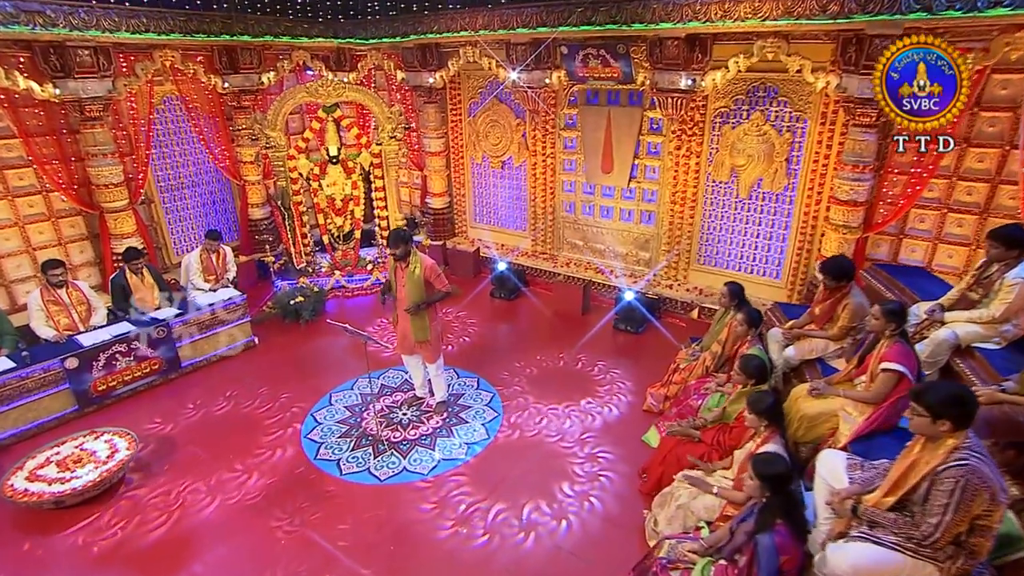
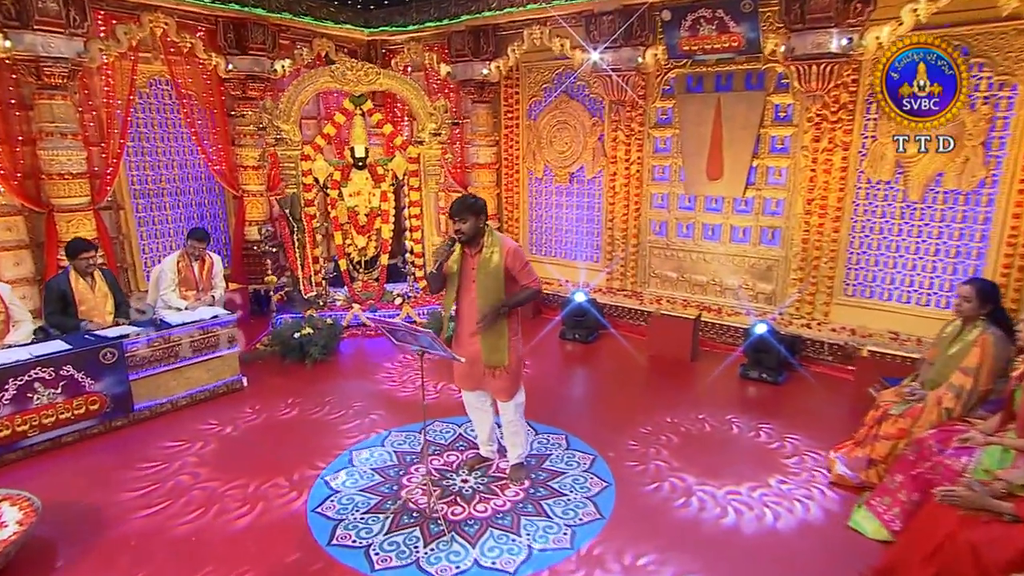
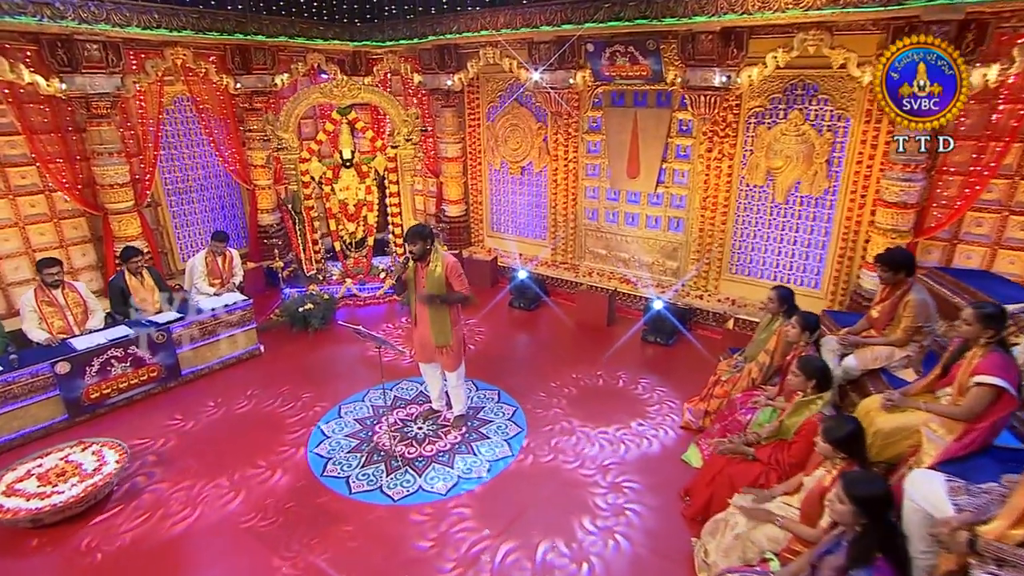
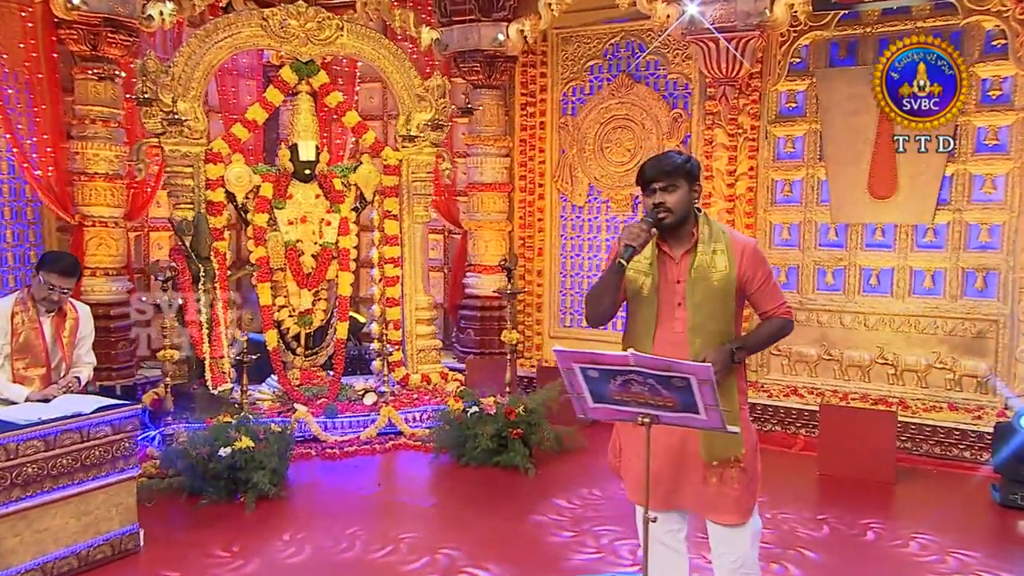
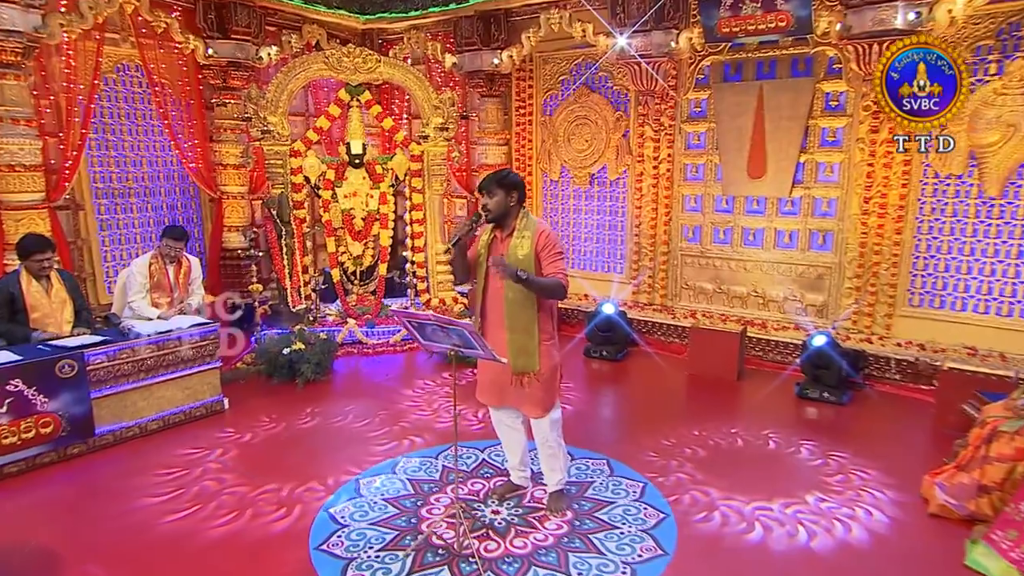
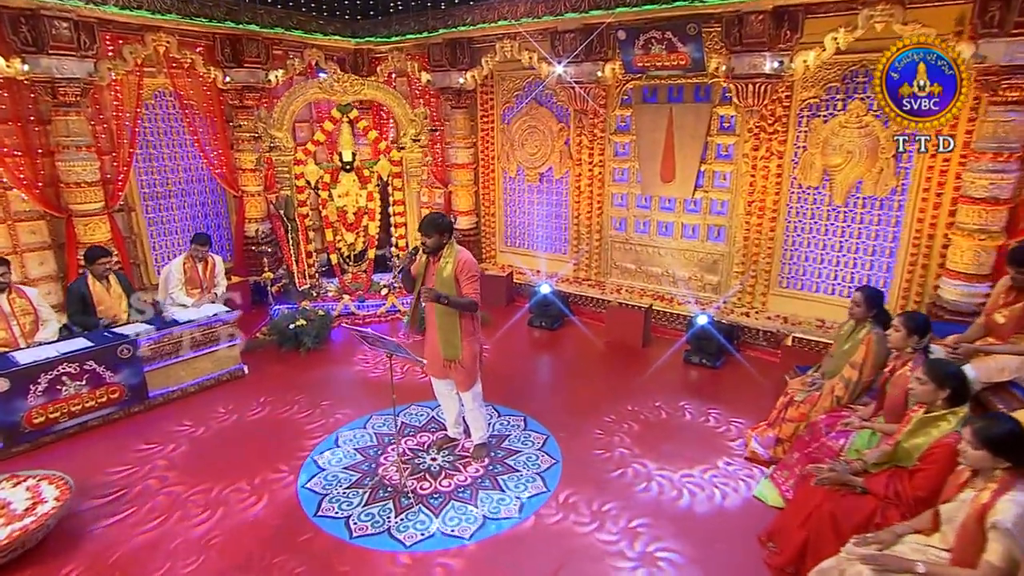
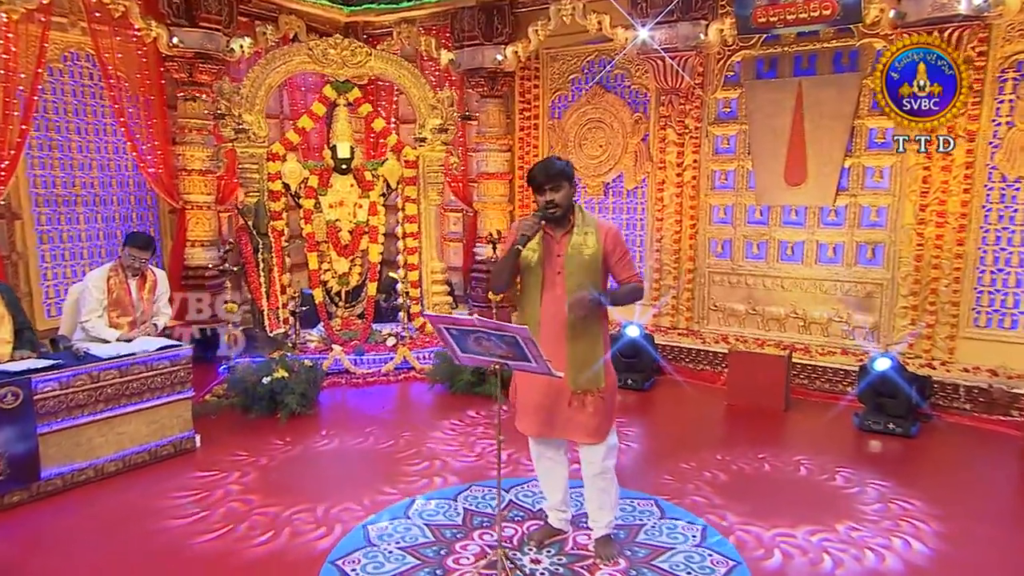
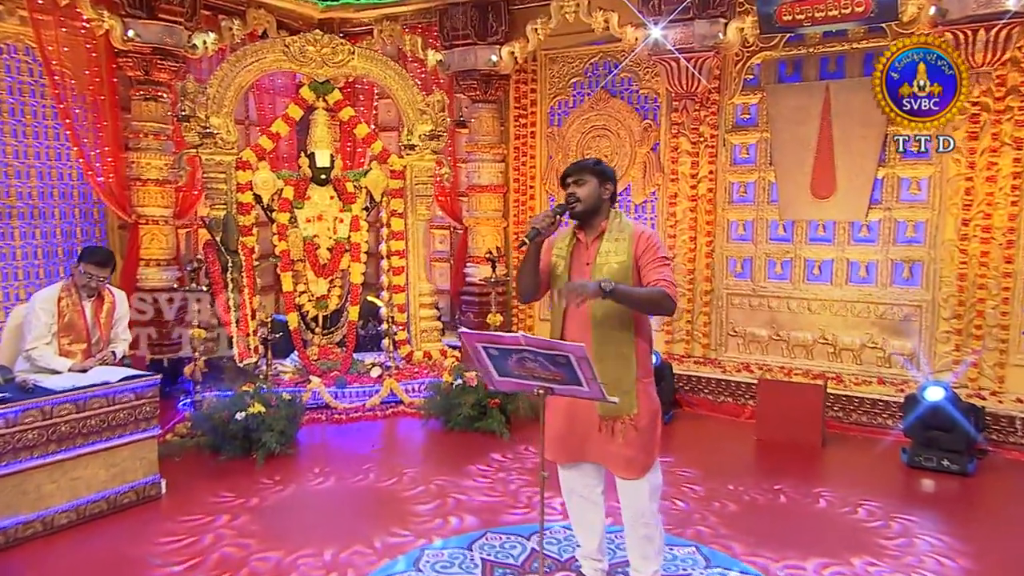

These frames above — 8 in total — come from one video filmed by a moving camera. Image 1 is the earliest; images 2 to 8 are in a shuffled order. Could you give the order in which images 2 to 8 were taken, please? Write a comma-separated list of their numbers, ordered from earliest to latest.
3, 6, 2, 5, 7, 8, 4
